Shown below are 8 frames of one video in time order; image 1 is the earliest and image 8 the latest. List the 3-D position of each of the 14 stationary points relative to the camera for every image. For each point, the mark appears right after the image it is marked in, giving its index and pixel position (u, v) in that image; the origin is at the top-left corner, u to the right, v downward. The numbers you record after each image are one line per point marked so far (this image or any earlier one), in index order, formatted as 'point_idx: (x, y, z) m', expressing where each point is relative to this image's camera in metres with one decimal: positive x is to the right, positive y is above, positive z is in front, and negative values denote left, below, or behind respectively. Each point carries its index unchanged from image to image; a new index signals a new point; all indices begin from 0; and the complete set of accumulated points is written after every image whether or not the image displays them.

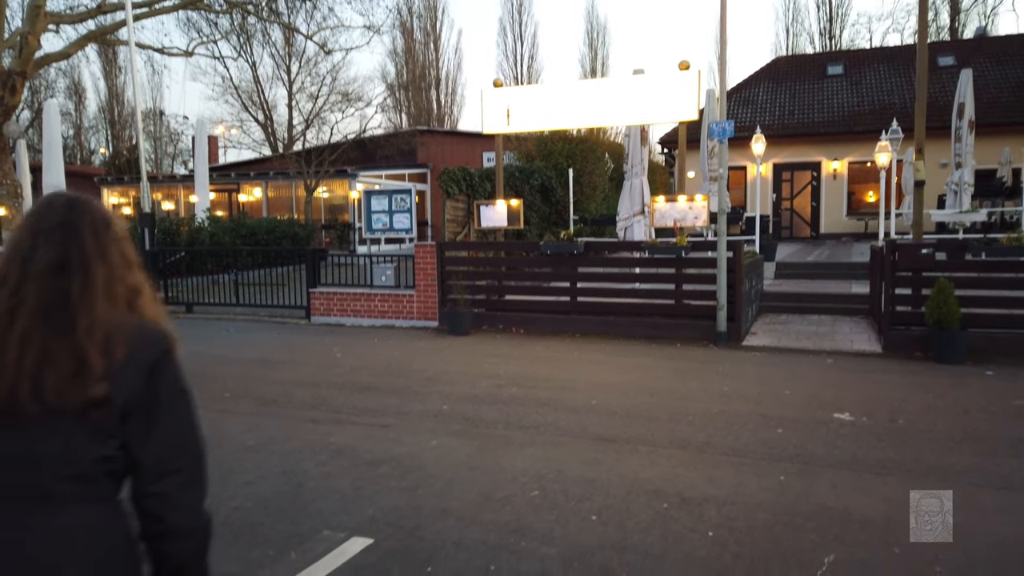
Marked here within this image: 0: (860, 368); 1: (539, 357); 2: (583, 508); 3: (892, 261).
0: (+3.7, -0.9, +8.3) m
1: (+0.3, -0.9, +9.4) m
2: (+0.4, -1.3, +4.6) m
3: (+4.5, +0.3, +9.1) m
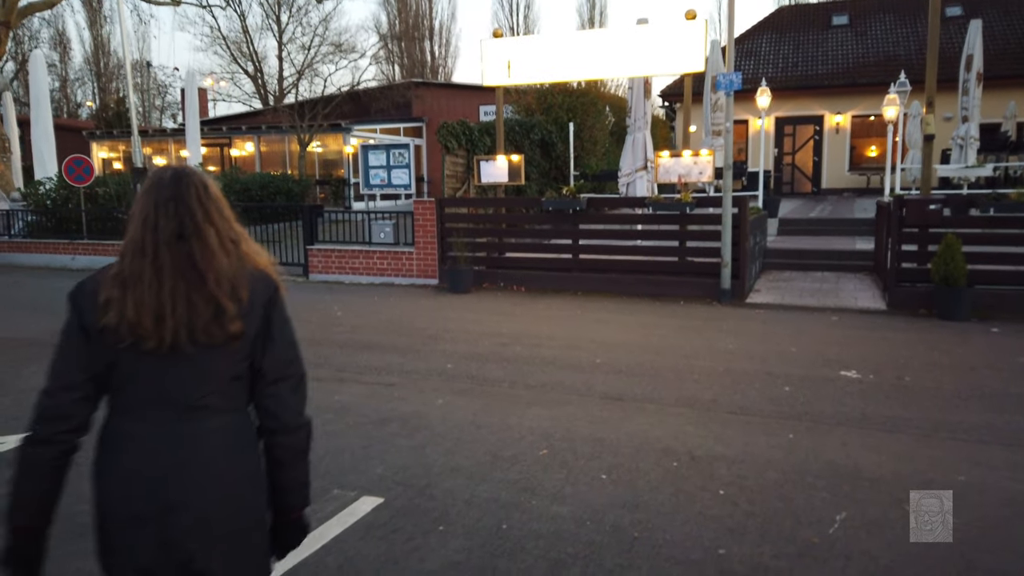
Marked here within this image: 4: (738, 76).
0: (+3.8, -0.4, +8.3) m
1: (+0.4, -0.3, +9.3) m
2: (+0.5, -1.1, +4.6) m
3: (+4.5, +0.8, +9.0) m
4: (+2.8, +2.6, +9.5) m
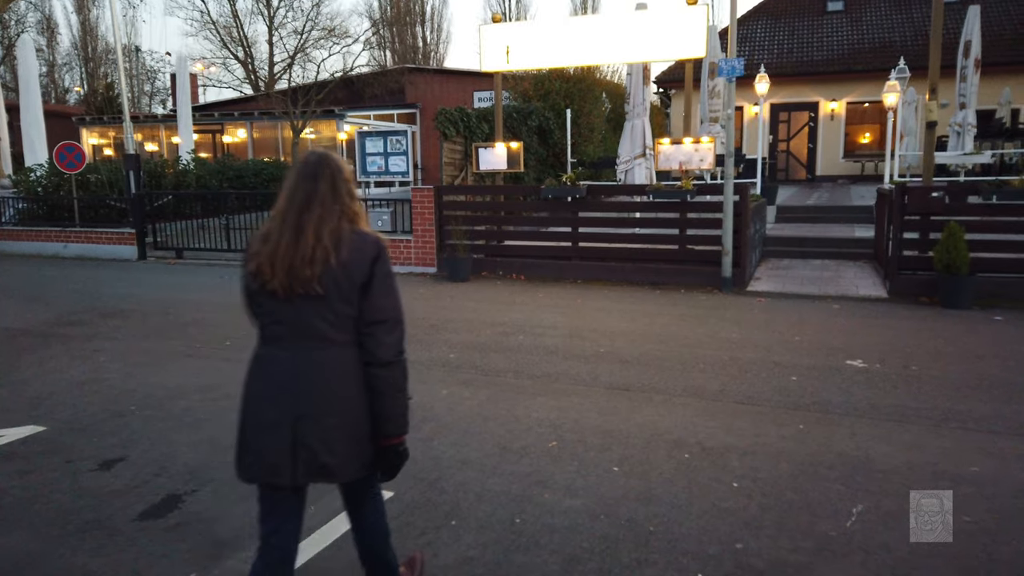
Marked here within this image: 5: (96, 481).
0: (+3.8, -0.3, +8.3) m
1: (+0.4, -0.2, +9.3) m
2: (+0.5, -1.0, +4.6) m
3: (+4.5, +1.0, +9.0) m
4: (+2.8, +2.7, +9.4) m
5: (-2.4, -1.1, +4.5) m
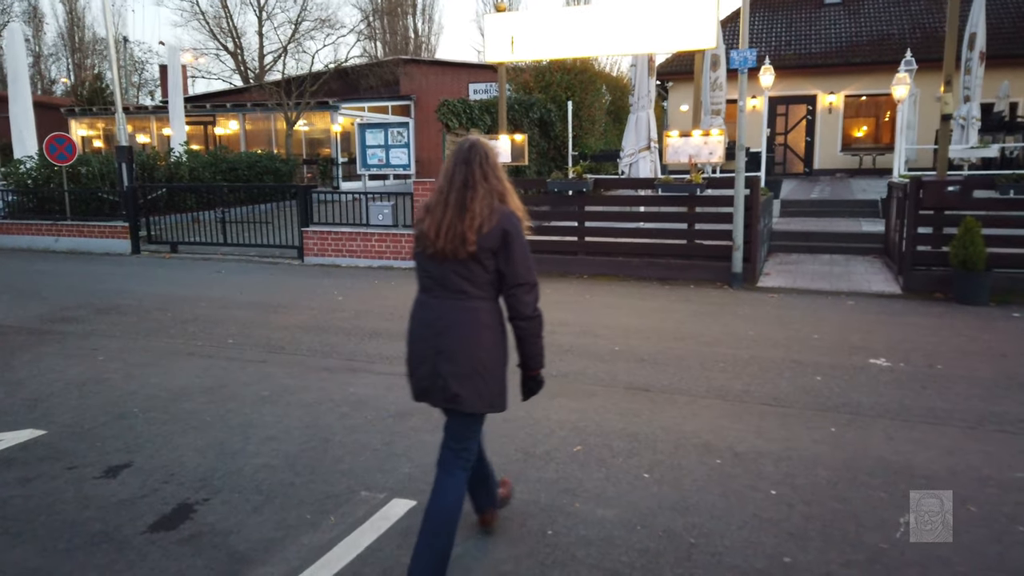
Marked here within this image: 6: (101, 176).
0: (+3.9, -0.3, +8.1) m
1: (+0.5, -0.2, +9.1) m
2: (+0.7, -1.0, +4.4) m
3: (+4.6, +1.0, +8.9) m
4: (+2.9, +2.8, +9.2) m
5: (-2.2, -1.1, +4.3) m
6: (-9.2, +2.5, +17.3) m
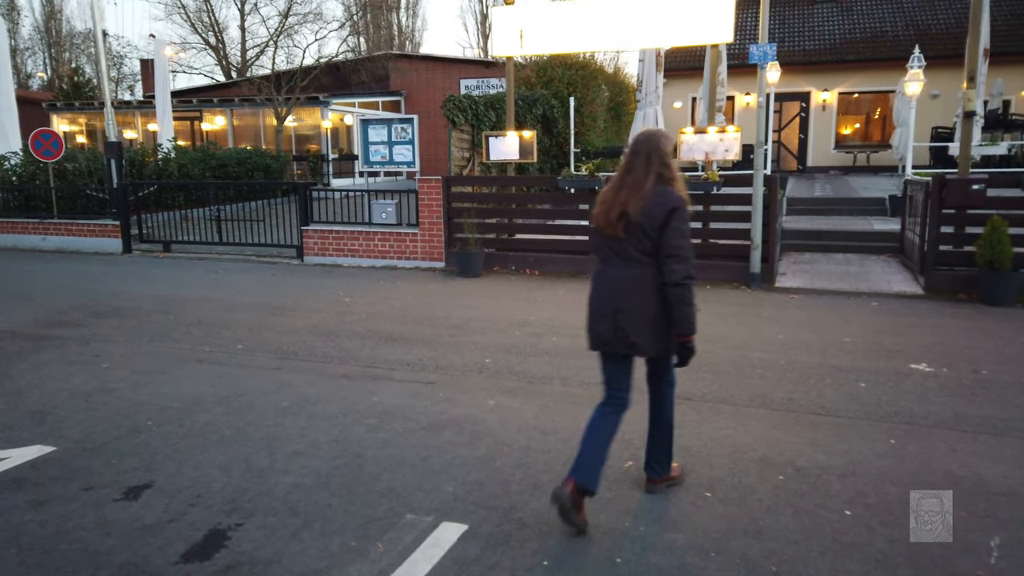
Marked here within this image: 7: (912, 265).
0: (+4.1, -0.3, +8.0) m
1: (+0.6, -0.2, +8.8) m
2: (+1.0, -1.0, +4.1) m
3: (+4.8, +1.0, +8.7) m
4: (+3.0, +2.8, +9.0) m
5: (-2.0, -1.1, +3.9) m
6: (-9.2, +2.5, +16.9) m
7: (+5.1, +0.3, +9.8) m
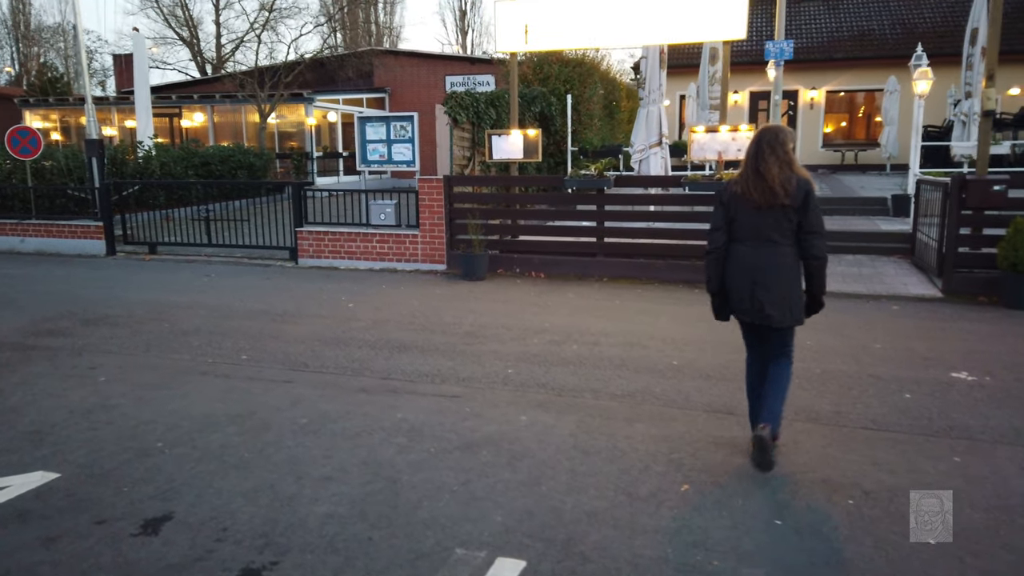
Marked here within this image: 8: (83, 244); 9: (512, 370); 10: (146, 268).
0: (+4.2, -0.3, +7.8) m
1: (+0.7, -0.2, +8.5) m
2: (+1.2, -1.1, +3.9) m
3: (+4.9, +1.0, +8.5) m
4: (+3.1, +2.7, +8.7) m
5: (-1.7, -1.2, +3.6) m
6: (-9.3, +2.4, +16.3) m
7: (+5.2, +0.3, +9.7) m
8: (-7.9, +0.8, +14.2) m
9: (0.0, -0.7, +6.3) m
10: (-5.7, +0.3, +12.1) m
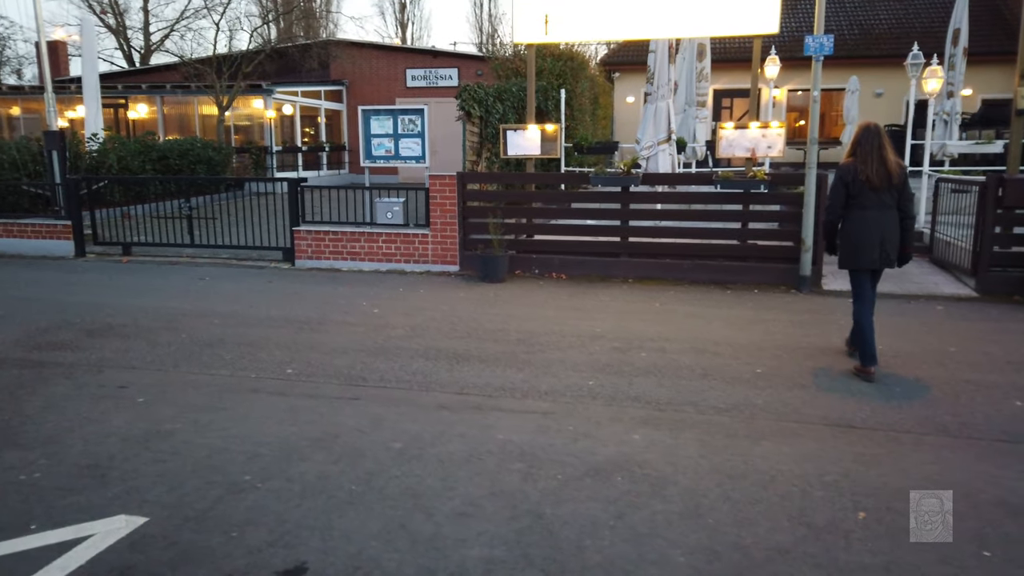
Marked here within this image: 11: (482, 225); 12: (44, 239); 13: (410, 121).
0: (+4.7, -0.3, +7.7) m
1: (+1.2, -0.2, +8.2) m
2: (+2.0, -1.1, +3.6) m
3: (+5.3, +1.0, +8.5) m
4: (+3.5, +2.7, +8.6) m
5: (-0.9, -1.3, +3.1) m
6: (-9.5, +2.4, +15.1) m
7: (+5.5, +0.3, +9.7) m
8: (-7.9, +0.8, +13.1) m
9: (+0.6, -0.7, +5.9) m
10: (-5.5, +0.2, +11.2) m
11: (-0.4, +0.8, +10.4) m
12: (-7.9, +0.8, +13.1) m
13: (-1.4, +2.3, +10.6) m
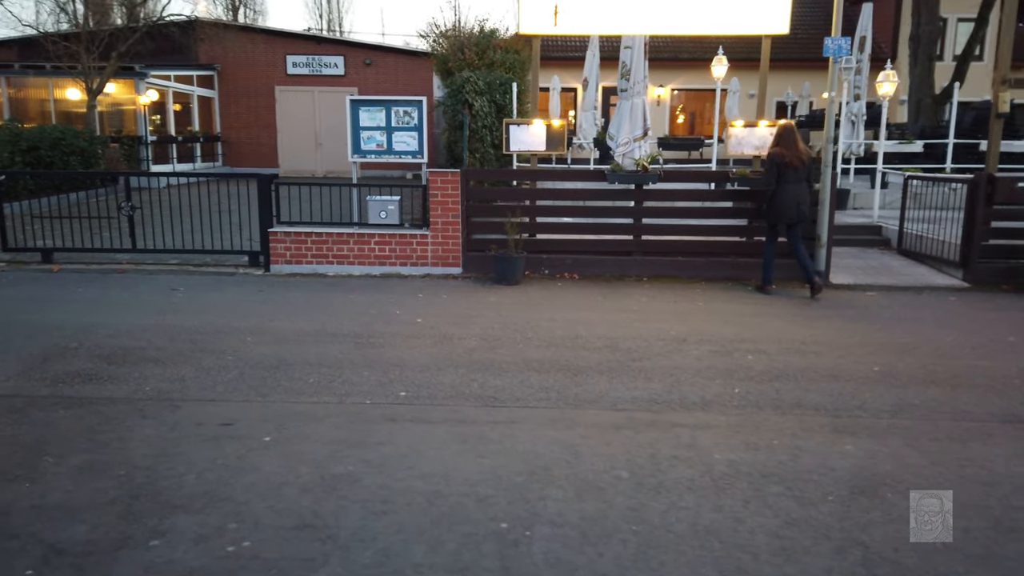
0: (+5.2, -0.2, +8.4) m
1: (+1.7, -0.2, +8.1) m
2: (+3.5, -1.2, +3.8) m
3: (+5.6, +1.1, +9.2) m
4: (+3.8, +2.8, +8.9) m
5: (+0.8, -1.4, +2.7) m
6: (-10.2, +2.1, +12.6) m
7: (+5.6, +0.4, +10.4) m
8: (-8.2, +0.5, +11.0) m
9: (+1.6, -0.7, +5.7) m
10: (-5.5, +0.1, +9.6) m
11: (-0.3, +0.8, +10.0) m
12: (-8.2, +0.6, +11.0) m
13: (-1.4, +2.2, +9.9) m
